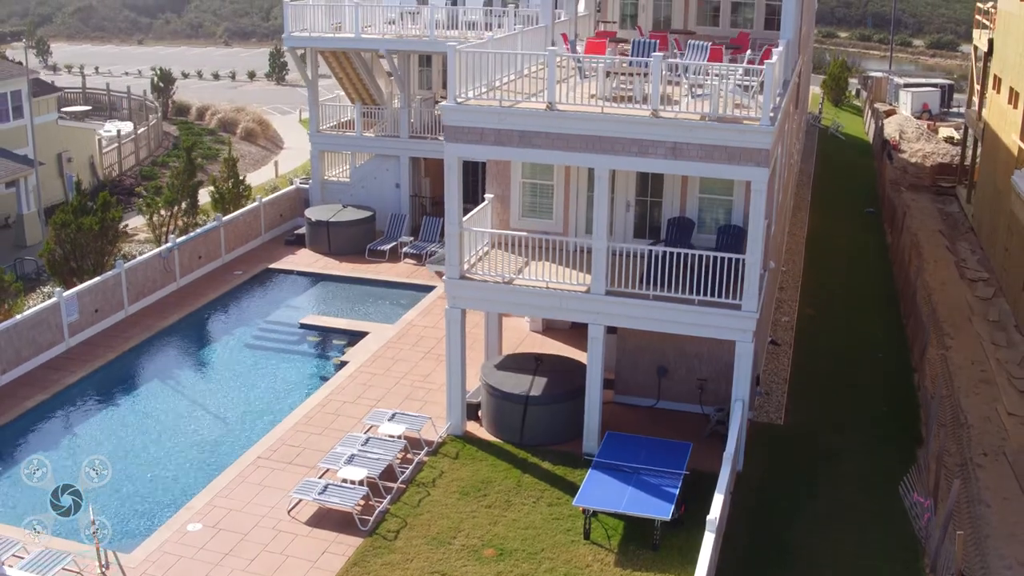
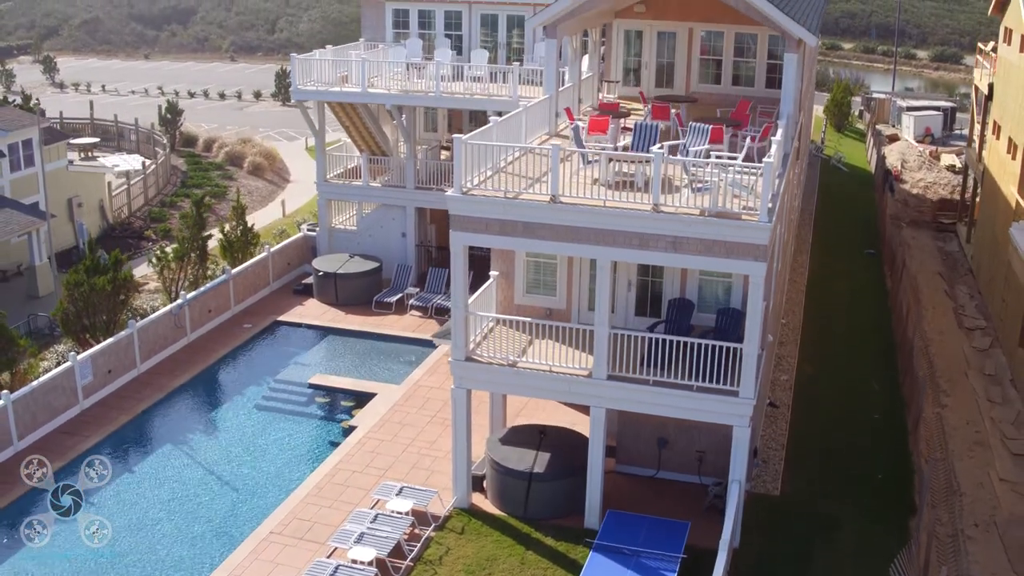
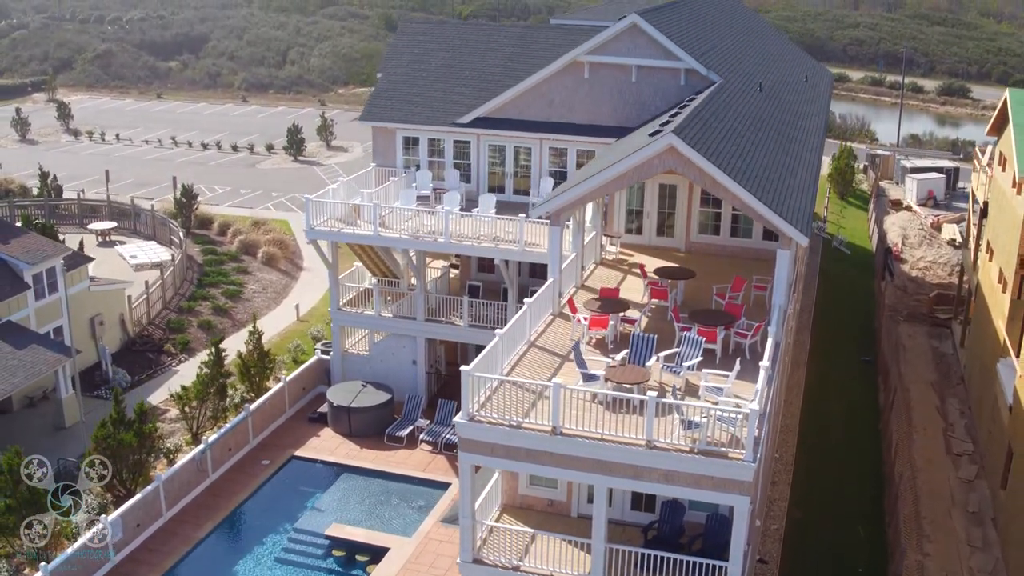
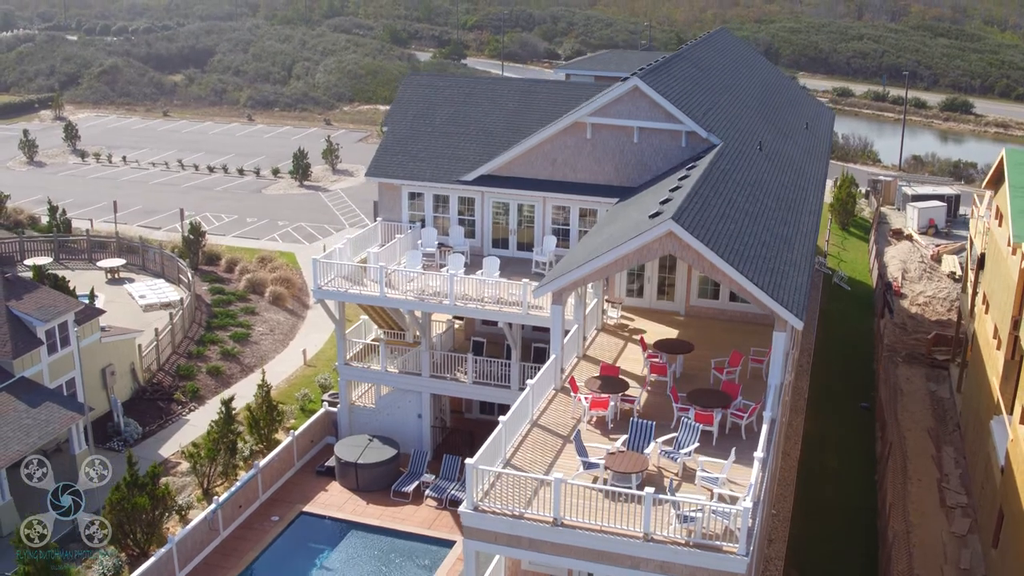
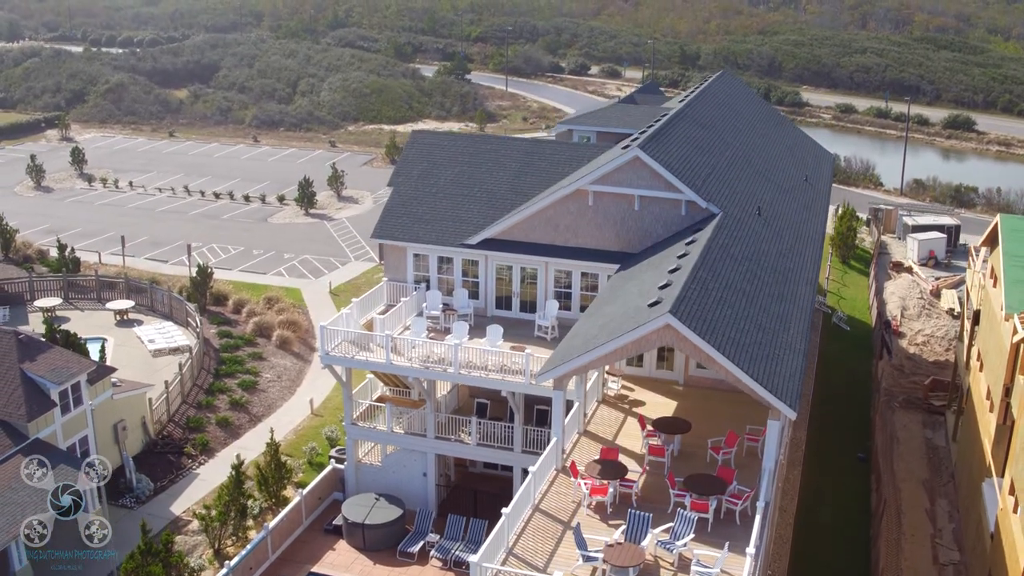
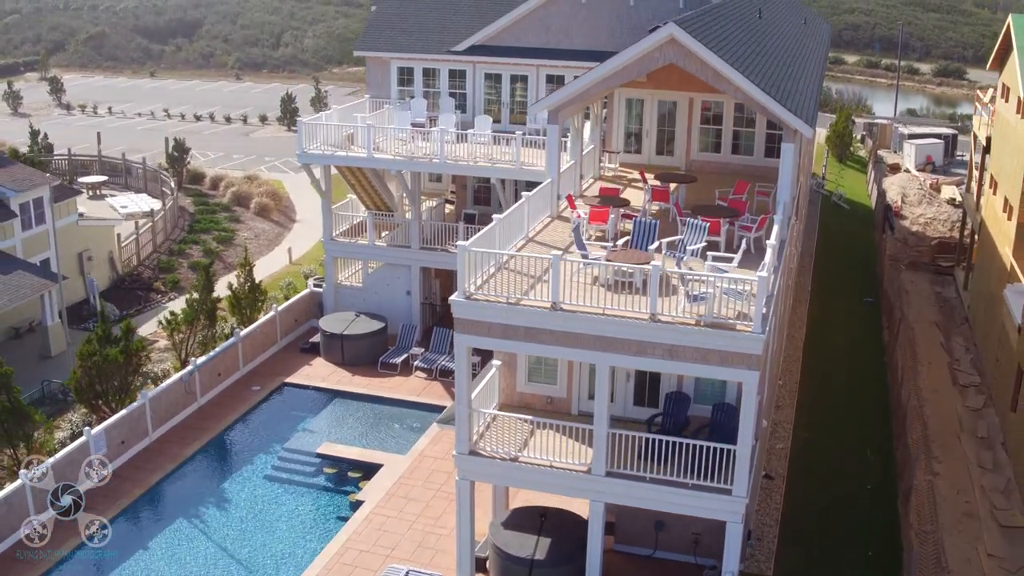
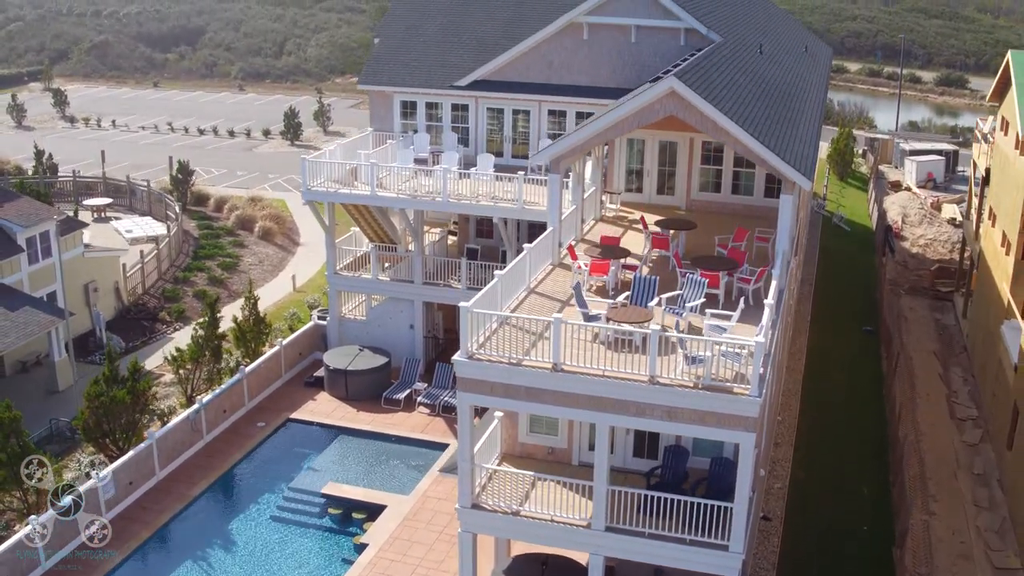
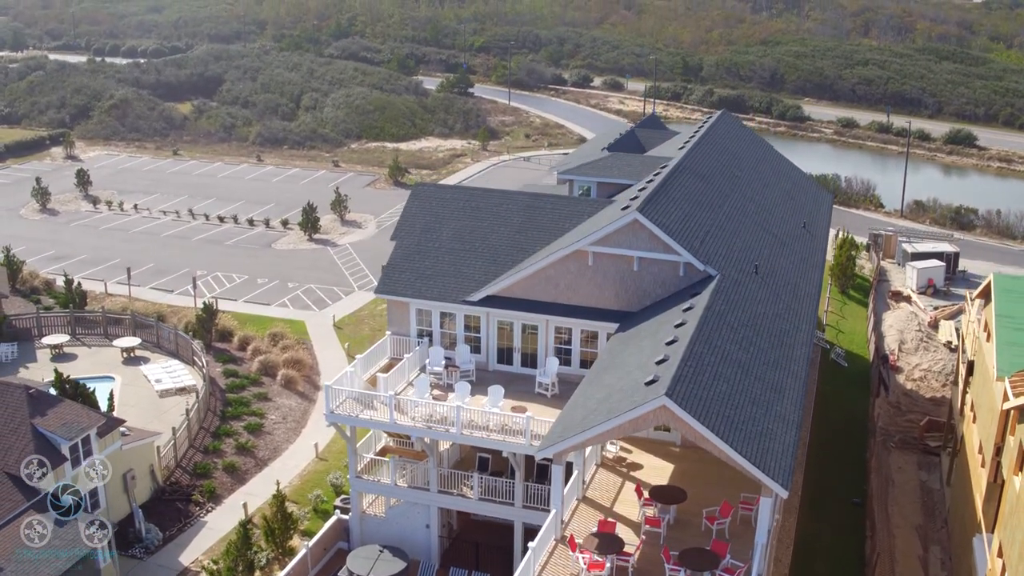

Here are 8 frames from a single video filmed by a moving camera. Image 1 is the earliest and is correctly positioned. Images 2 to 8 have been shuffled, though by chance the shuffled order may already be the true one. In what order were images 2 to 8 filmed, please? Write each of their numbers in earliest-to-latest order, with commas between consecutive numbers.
2, 6, 7, 3, 4, 5, 8
